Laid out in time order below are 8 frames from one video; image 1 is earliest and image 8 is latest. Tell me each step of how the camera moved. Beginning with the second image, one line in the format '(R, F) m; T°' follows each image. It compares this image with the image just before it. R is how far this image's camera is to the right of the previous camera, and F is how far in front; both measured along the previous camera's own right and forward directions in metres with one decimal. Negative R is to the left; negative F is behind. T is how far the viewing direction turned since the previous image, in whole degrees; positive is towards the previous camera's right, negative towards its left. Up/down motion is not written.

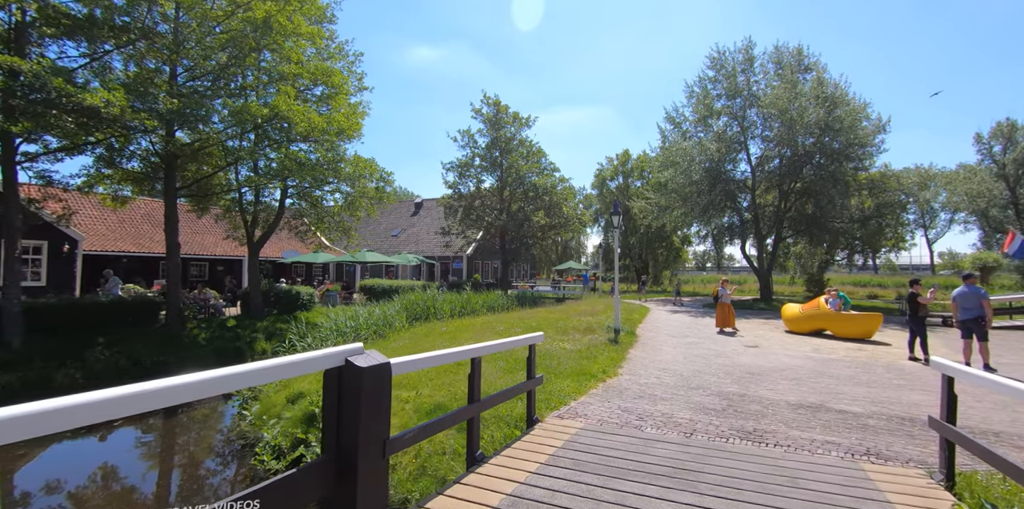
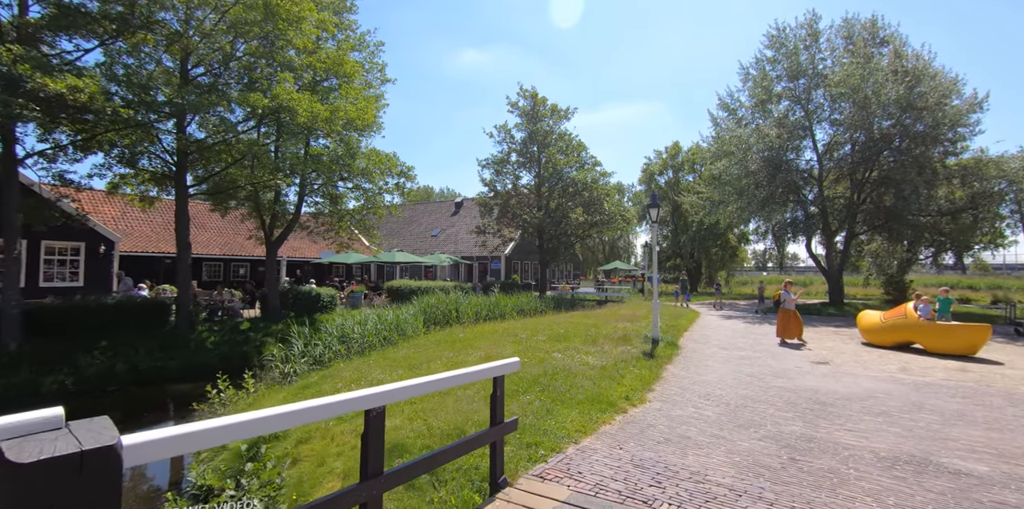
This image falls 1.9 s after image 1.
(+0.7, +1.4) m; -6°
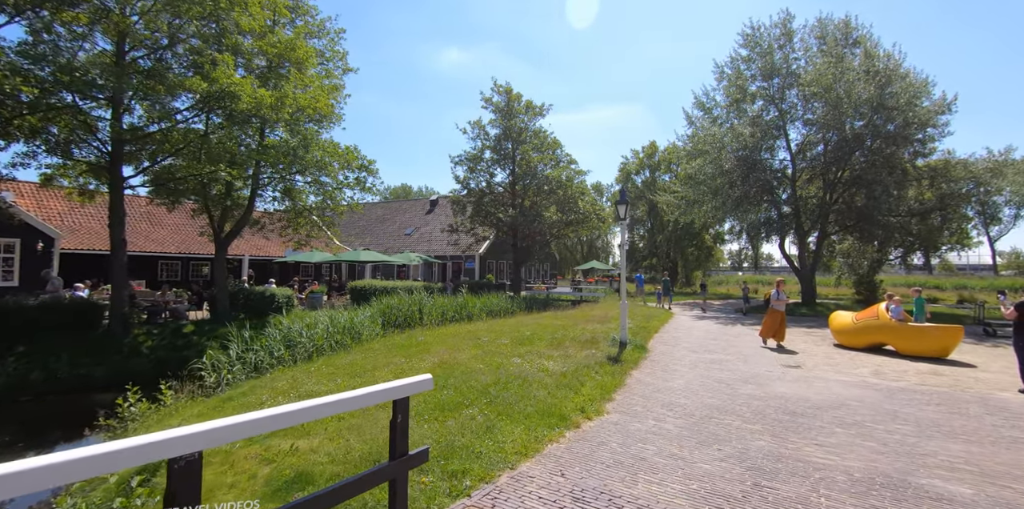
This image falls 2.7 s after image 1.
(+0.5, +0.7) m; +2°
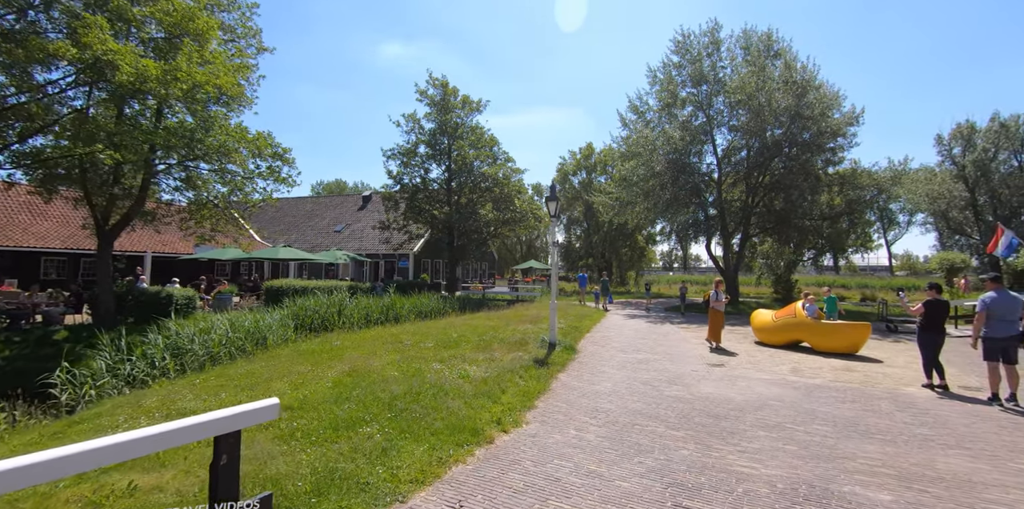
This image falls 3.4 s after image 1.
(+0.4, +0.6) m; +7°
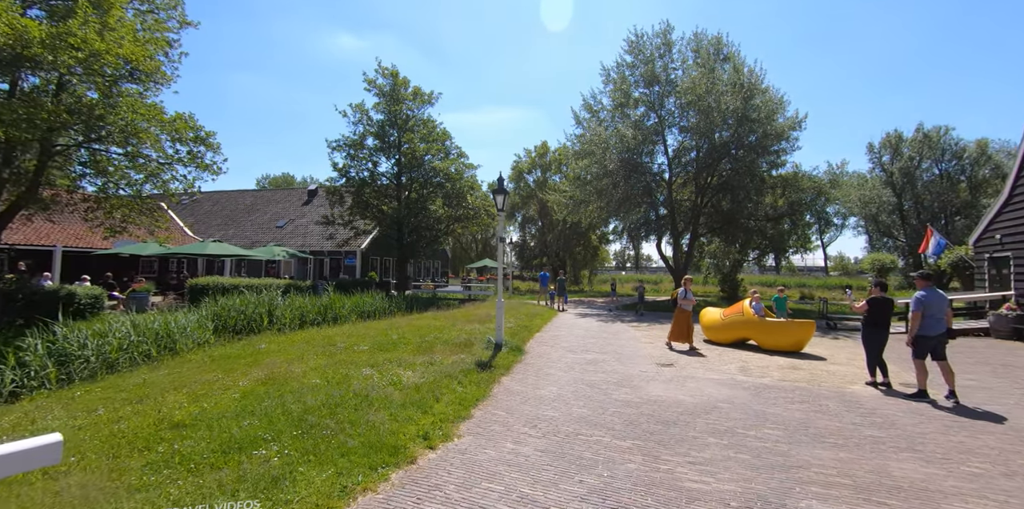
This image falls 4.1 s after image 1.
(+0.3, +0.6) m; +5°
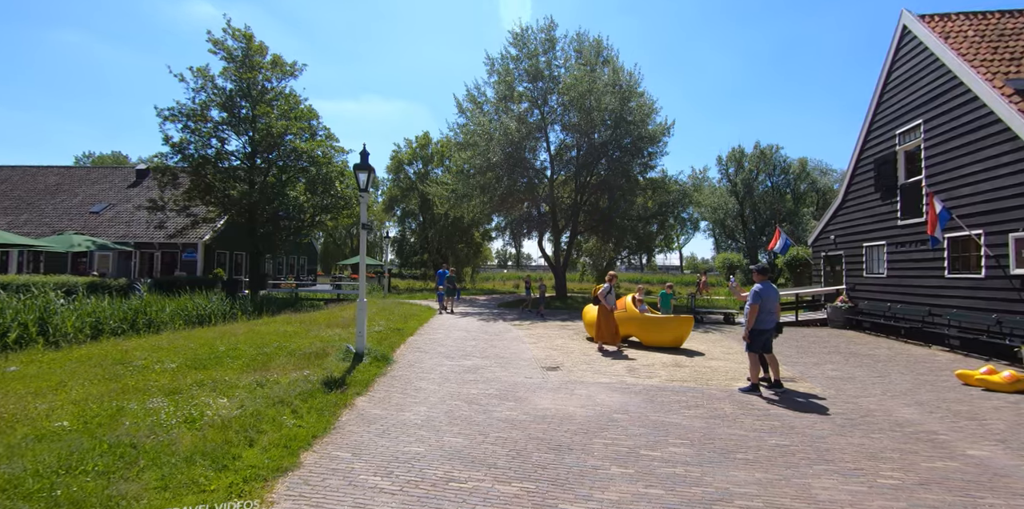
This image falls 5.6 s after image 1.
(+0.3, +1.3) m; +15°
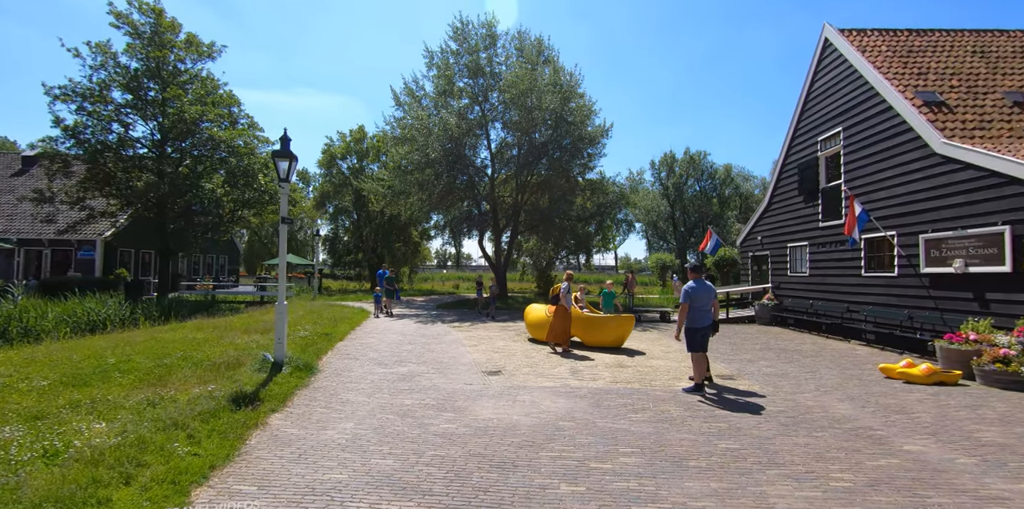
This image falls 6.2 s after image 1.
(0.0, +0.4) m; +8°
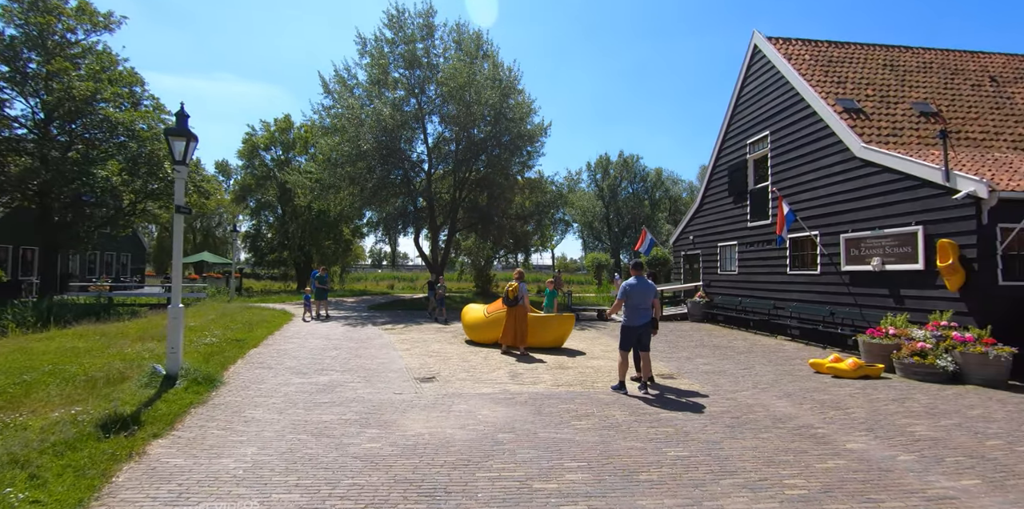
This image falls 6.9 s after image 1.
(0.0, +0.5) m; +8°
